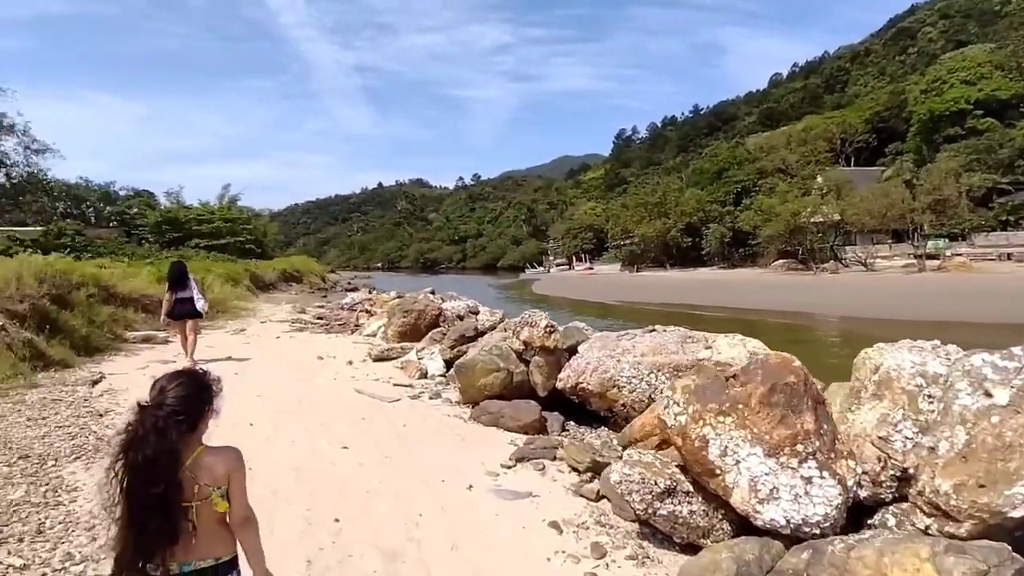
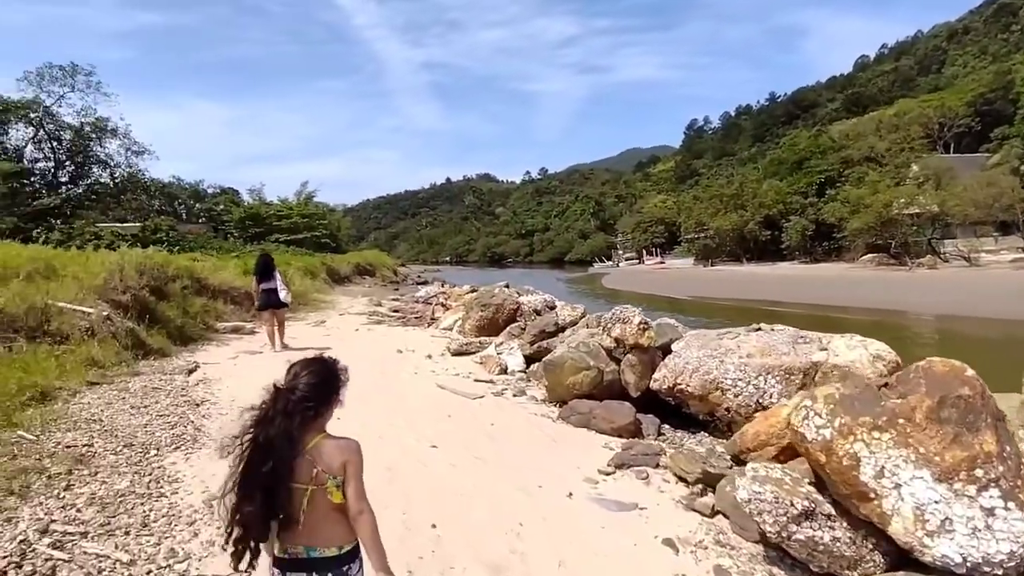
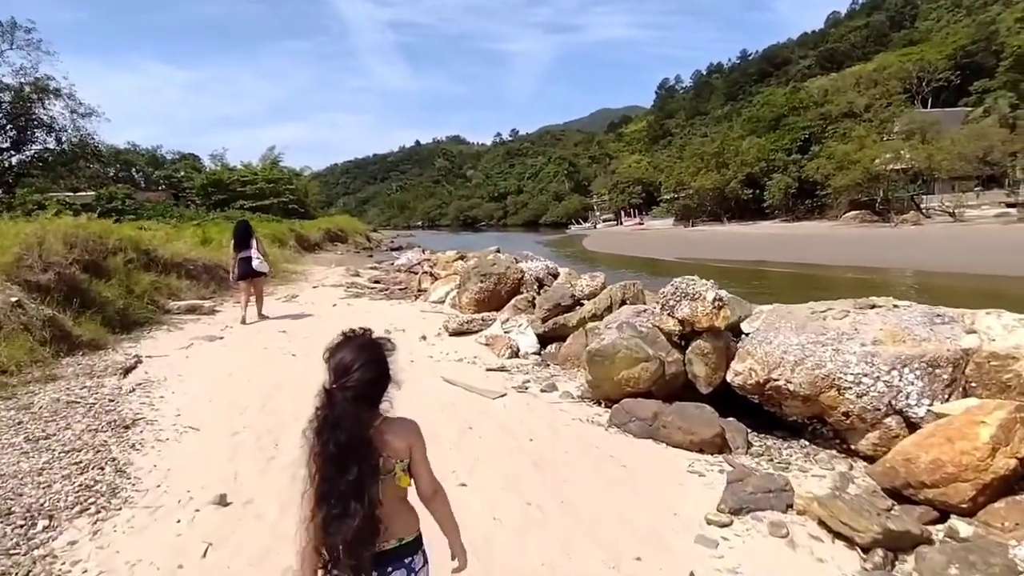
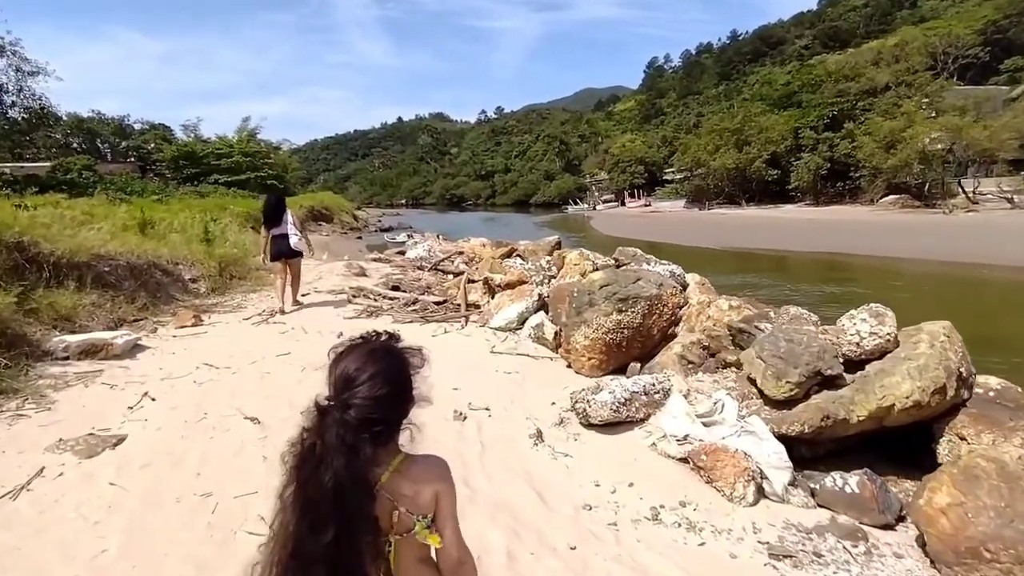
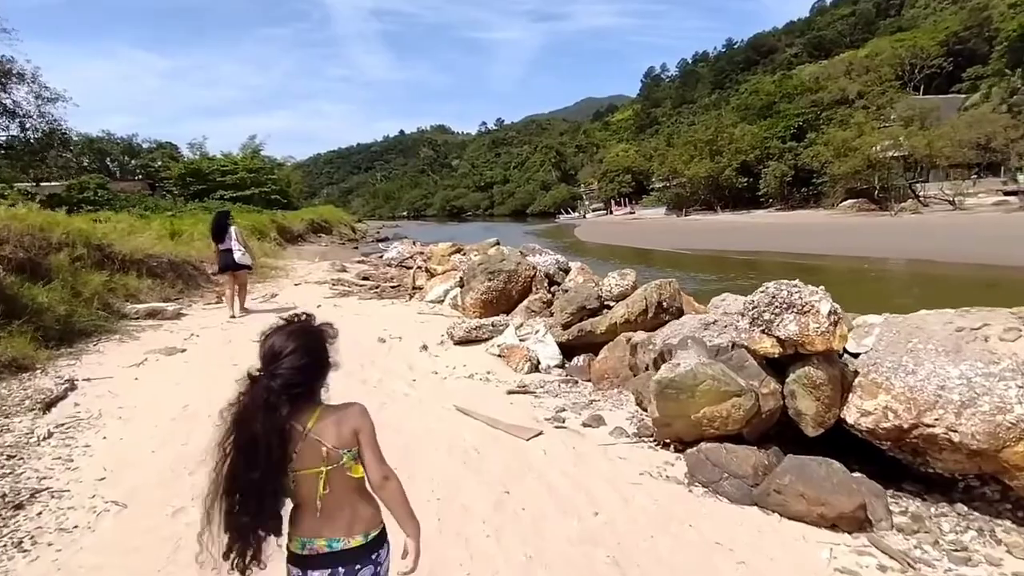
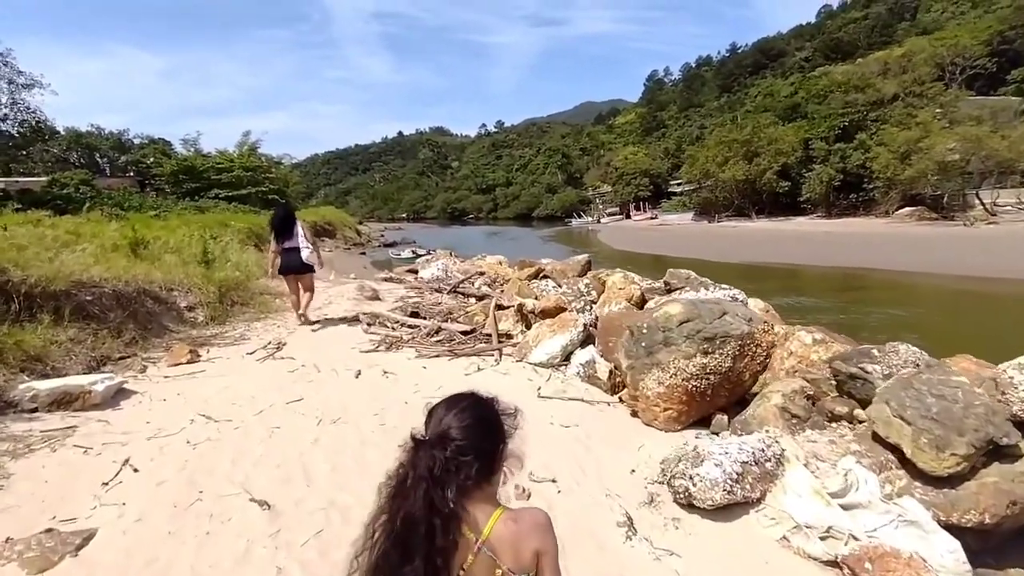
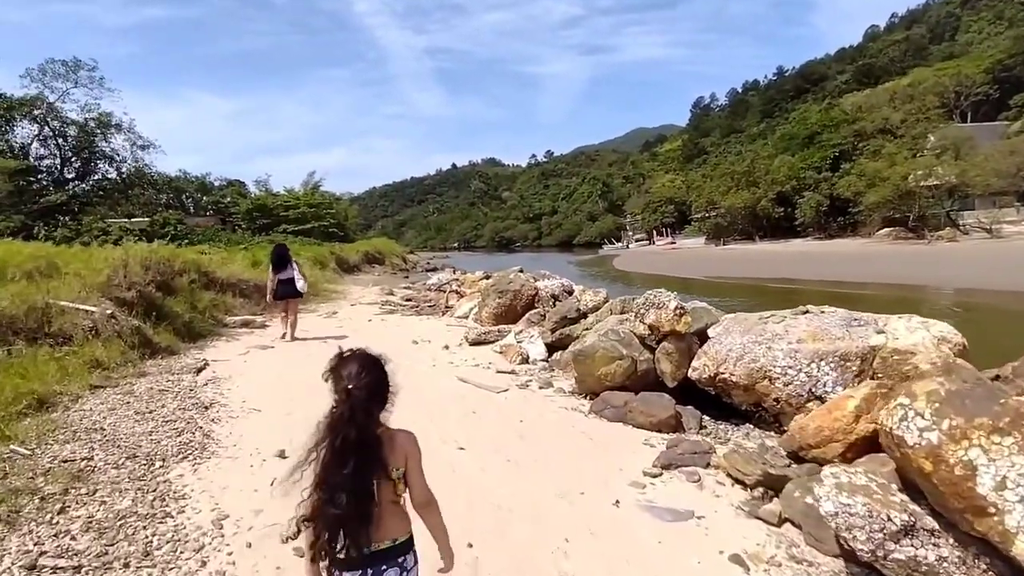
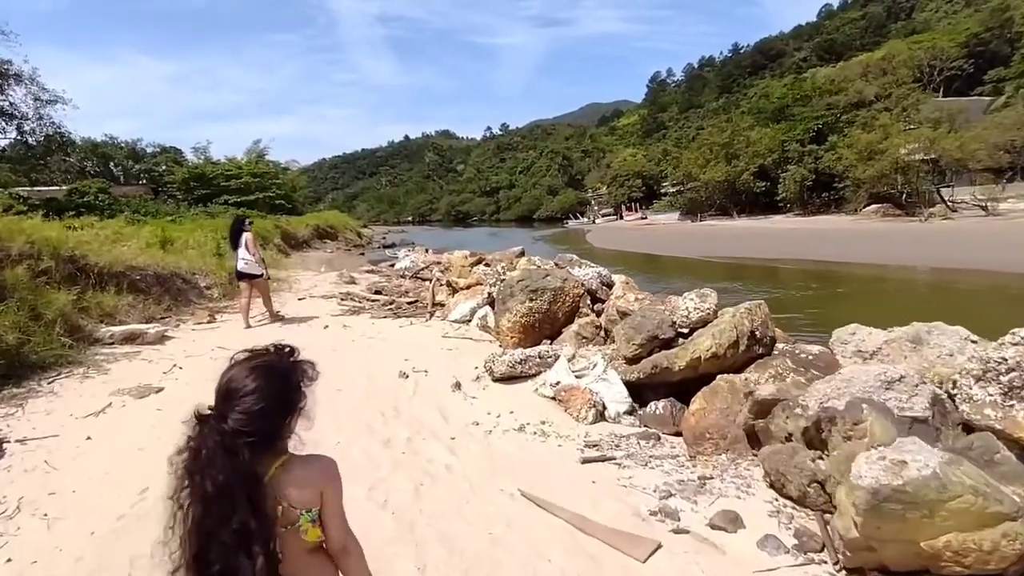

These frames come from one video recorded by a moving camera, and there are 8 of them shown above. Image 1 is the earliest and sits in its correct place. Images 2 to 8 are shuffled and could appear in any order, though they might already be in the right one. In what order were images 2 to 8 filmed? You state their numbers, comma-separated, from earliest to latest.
2, 7, 3, 5, 8, 4, 6
